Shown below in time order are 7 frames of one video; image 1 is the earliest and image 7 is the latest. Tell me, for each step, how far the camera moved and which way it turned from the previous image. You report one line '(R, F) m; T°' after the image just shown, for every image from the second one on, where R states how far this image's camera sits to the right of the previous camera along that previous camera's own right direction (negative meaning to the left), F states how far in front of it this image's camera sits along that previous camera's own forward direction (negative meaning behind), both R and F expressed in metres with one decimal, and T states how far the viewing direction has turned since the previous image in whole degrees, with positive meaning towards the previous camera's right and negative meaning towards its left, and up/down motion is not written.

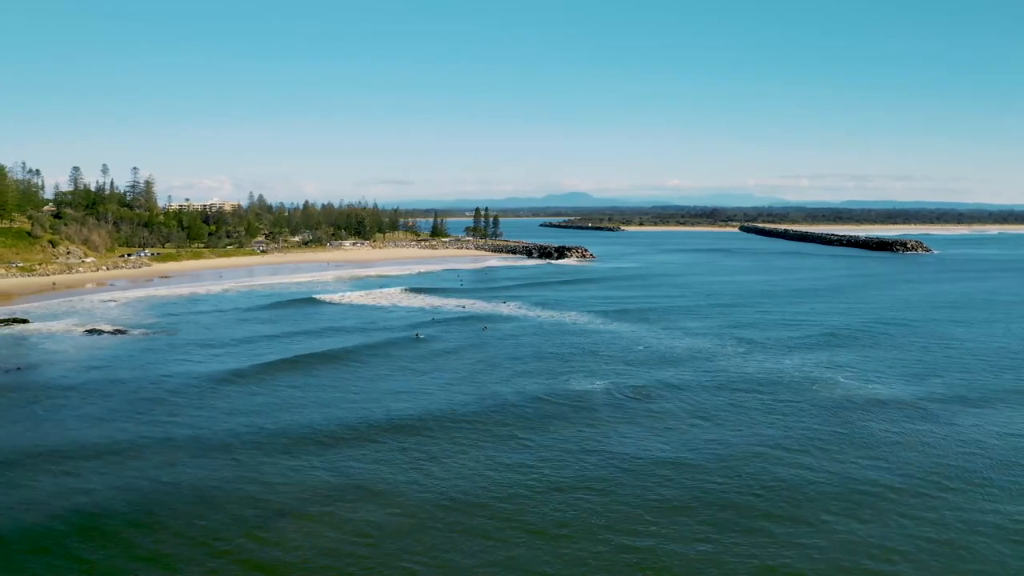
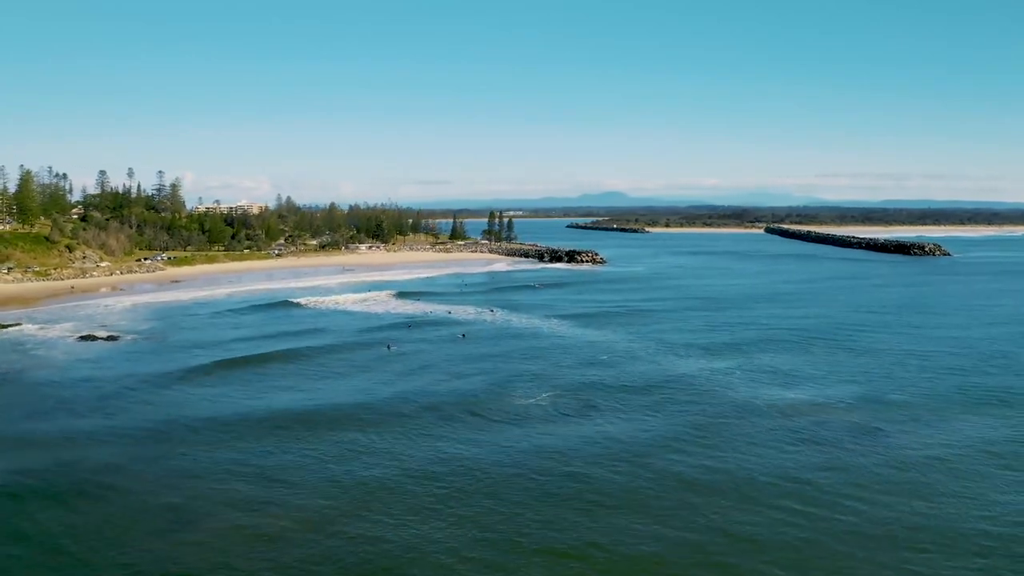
(+2.4, +0.4) m; -2°
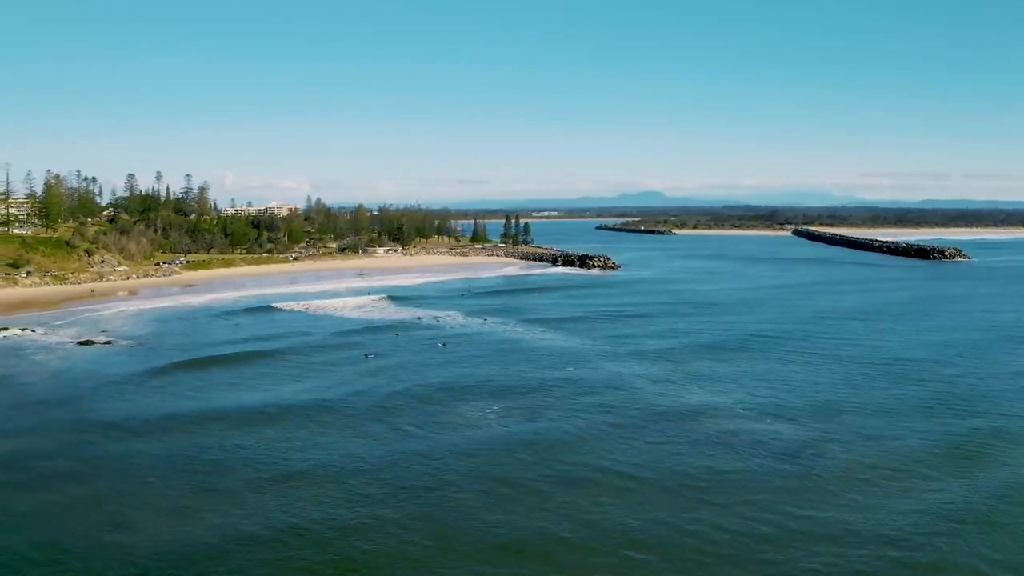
(+2.2, +0.1) m; -2°
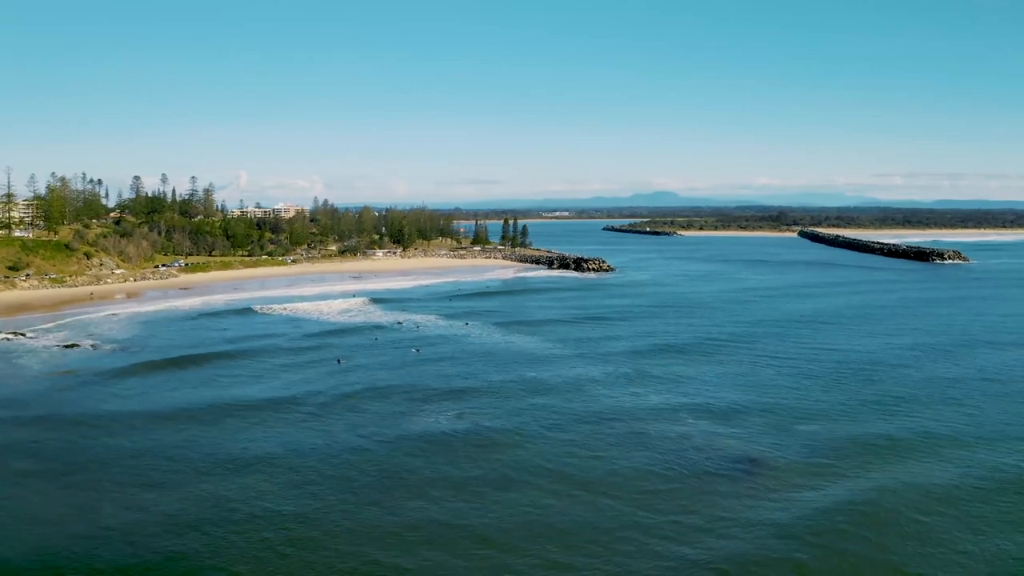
(+1.5, -0.2) m; 0°
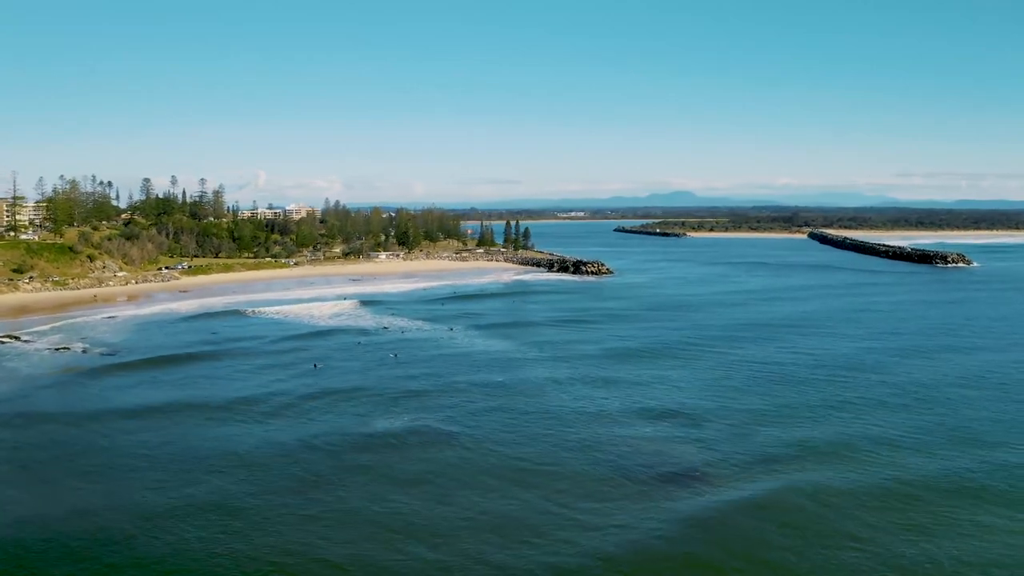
(+1.4, -0.1) m; -1°
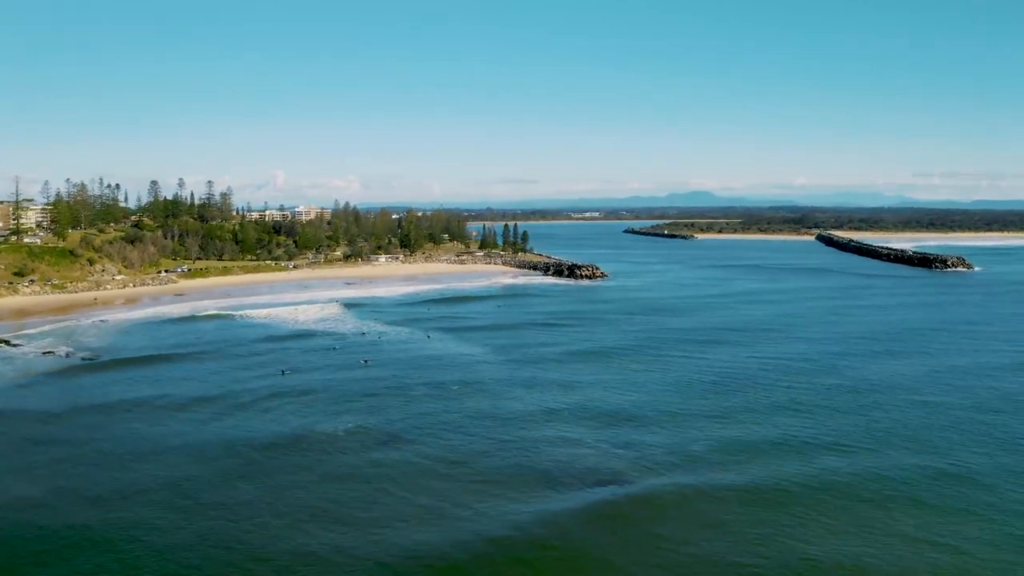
(+1.6, -0.2) m; 0°
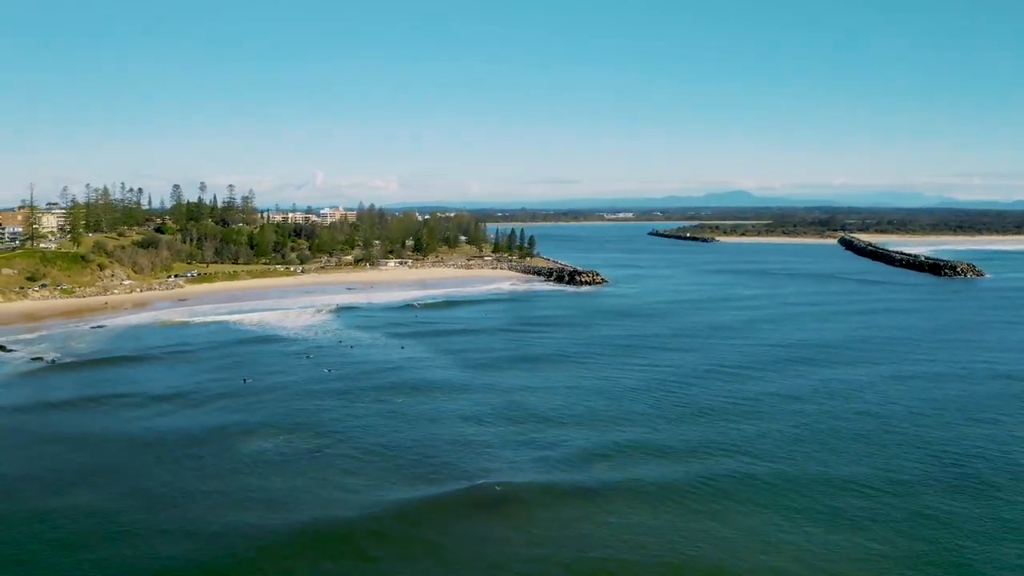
(+2.0, +0.3) m; -1°
